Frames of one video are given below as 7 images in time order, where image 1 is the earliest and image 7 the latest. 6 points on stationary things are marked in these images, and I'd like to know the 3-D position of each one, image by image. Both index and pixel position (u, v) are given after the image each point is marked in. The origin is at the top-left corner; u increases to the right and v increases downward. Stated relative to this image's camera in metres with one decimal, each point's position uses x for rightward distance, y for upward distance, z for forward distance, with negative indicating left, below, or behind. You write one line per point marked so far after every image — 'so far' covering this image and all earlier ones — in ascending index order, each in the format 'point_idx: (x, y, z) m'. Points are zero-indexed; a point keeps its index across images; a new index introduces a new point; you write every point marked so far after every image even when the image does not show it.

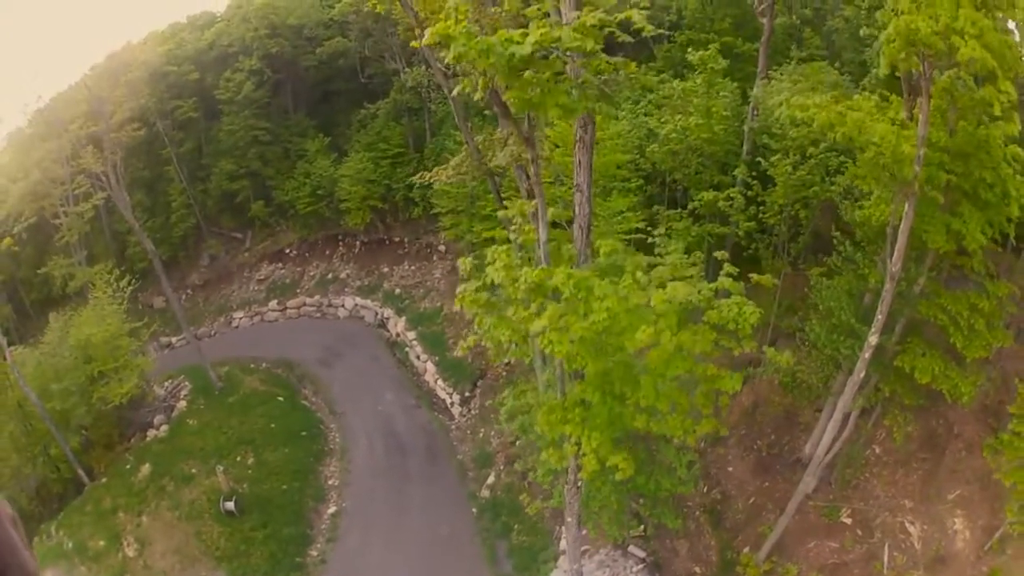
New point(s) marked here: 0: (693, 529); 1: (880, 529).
0: (+3.9, -5.5, +16.6) m
1: (+7.3, -5.1, +15.0) m
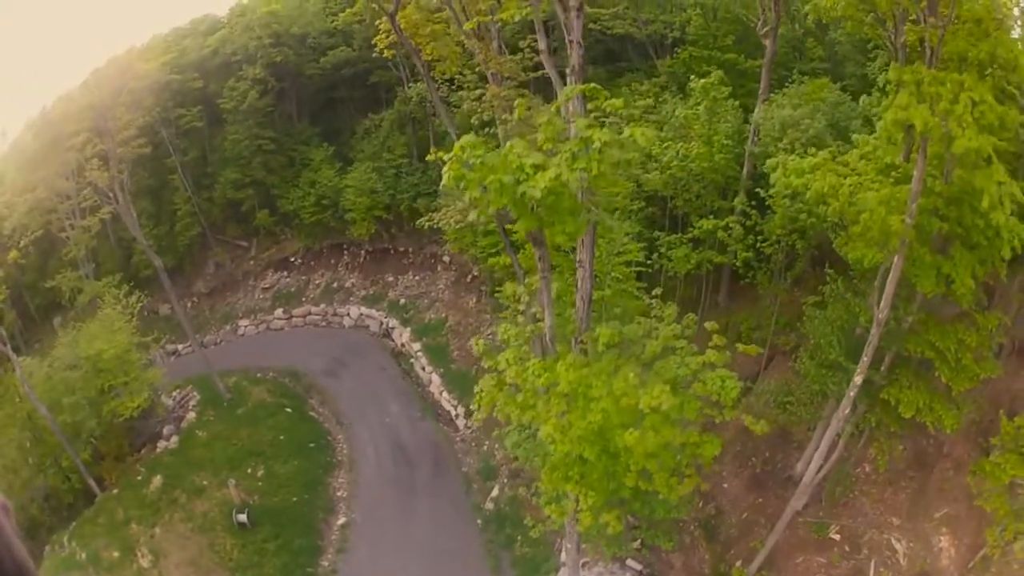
0: (+4.0, -5.9, +17.1) m
1: (+7.4, -5.5, +15.5) m
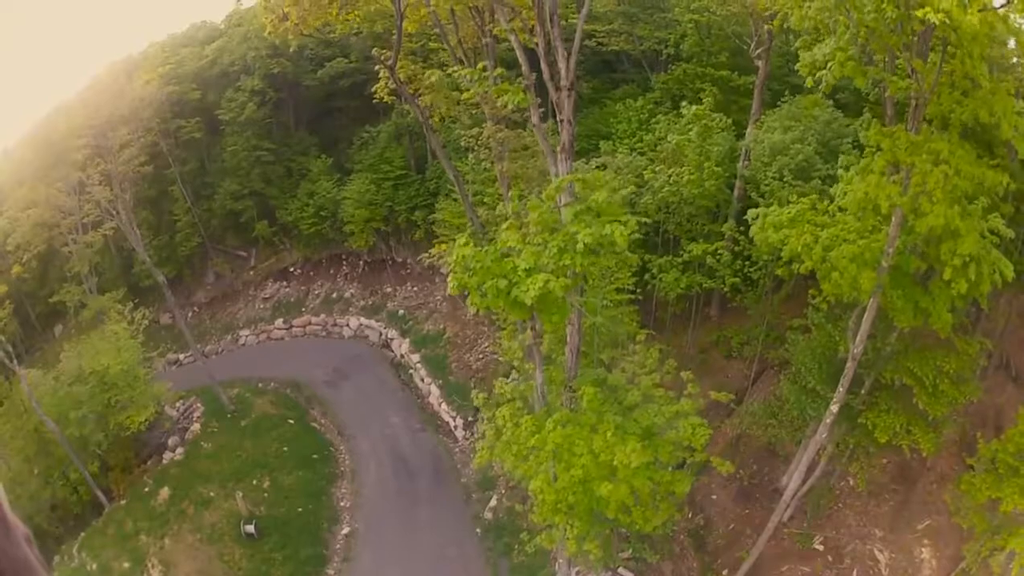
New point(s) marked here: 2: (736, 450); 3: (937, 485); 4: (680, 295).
0: (+3.9, -6.3, +17.8) m
1: (+7.4, -5.8, +16.2) m
2: (+5.6, -4.1, +18.6) m
3: (+9.2, -4.3, +16.1) m
4: (+4.1, -0.2, +17.9) m
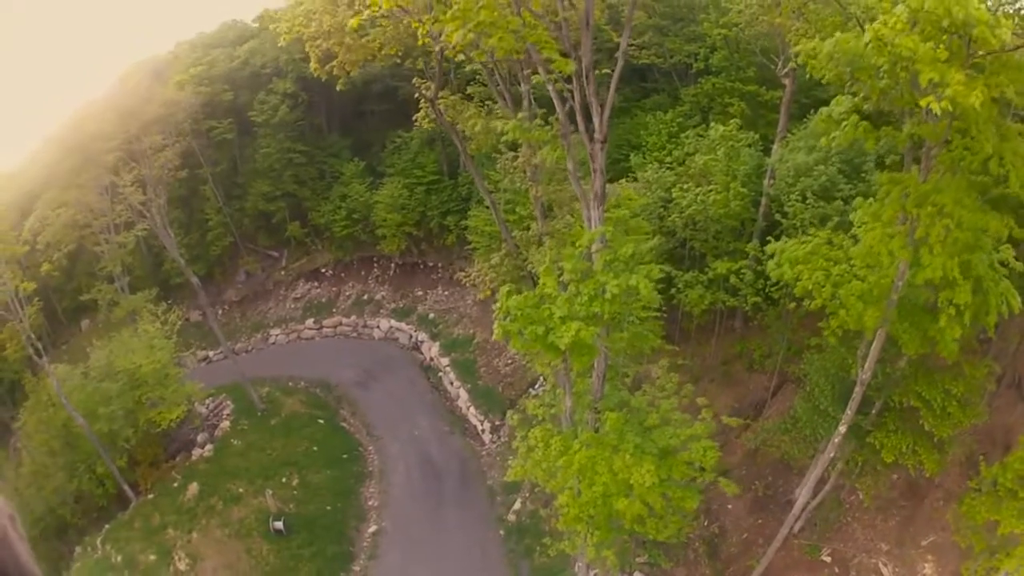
0: (+4.4, -6.7, +18.4) m
1: (+7.8, -6.3, +16.7) m
2: (+6.2, -4.5, +19.1) m
3: (+9.7, -4.8, +16.5) m
4: (+4.7, -0.6, +18.4) m
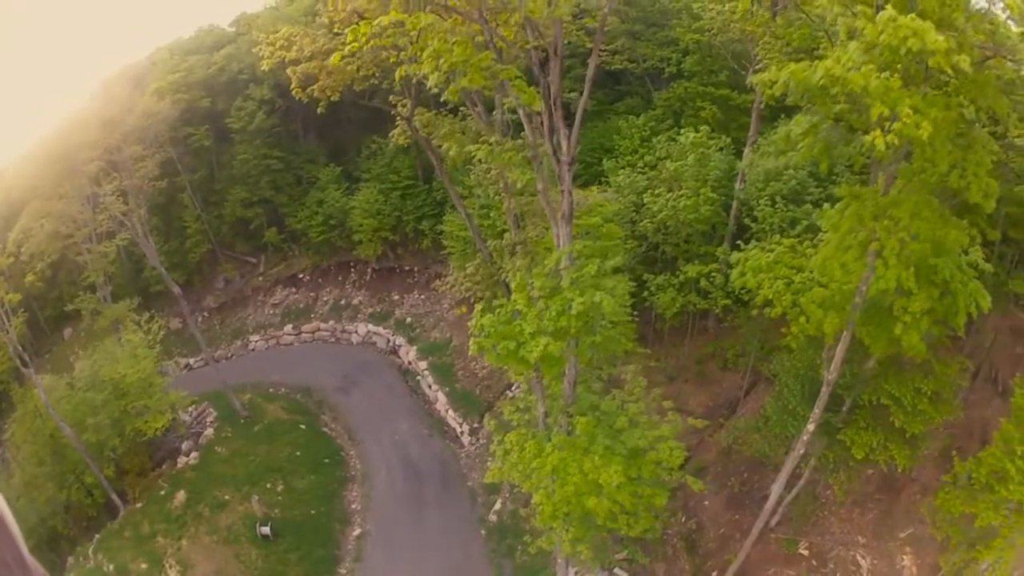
0: (+4.0, -6.7, +18.8) m
1: (+7.4, -6.3, +17.2) m
2: (+5.7, -4.5, +19.5) m
3: (+9.3, -4.7, +17.0) m
4: (+4.2, -0.6, +18.8) m
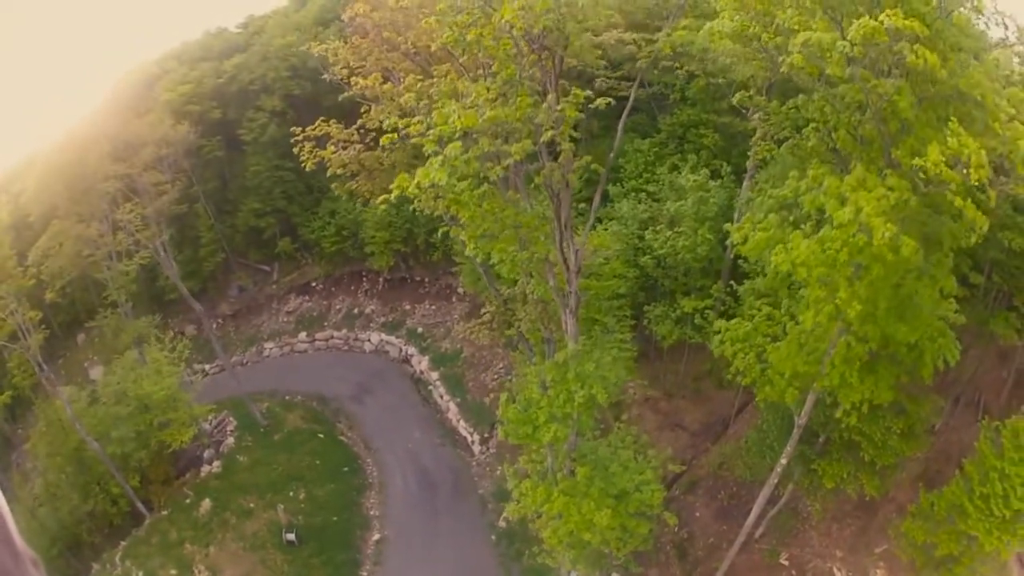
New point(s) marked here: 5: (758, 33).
0: (+4.2, -7.3, +20.2) m
1: (+7.6, -6.9, +18.6) m
2: (+5.9, -5.1, +21.0) m
3: (+9.5, -5.3, +18.4) m
4: (+4.4, -1.2, +20.2) m
5: (+5.1, +5.2, +15.2) m
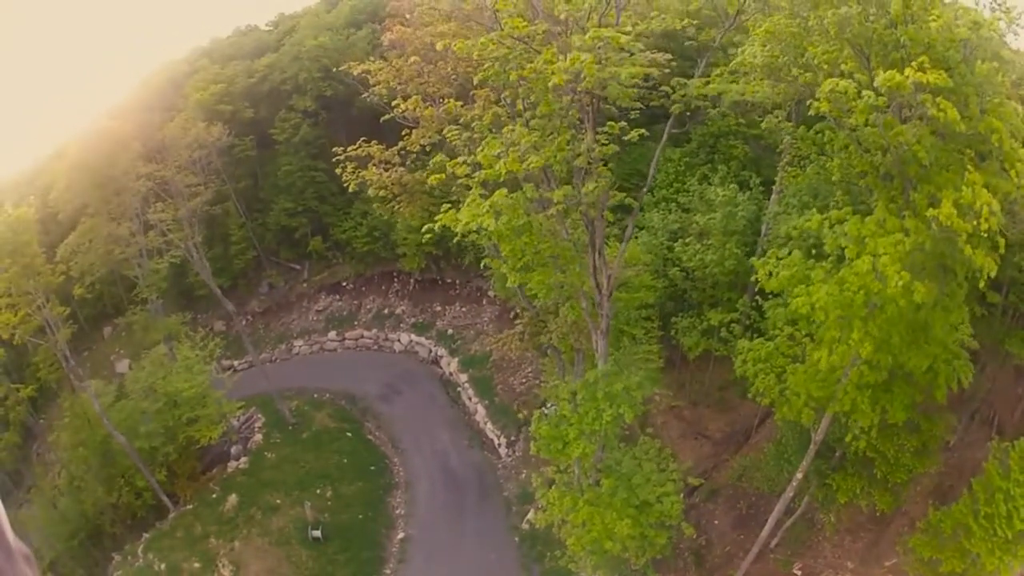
0: (+4.8, -7.7, +20.7) m
1: (+8.2, -7.3, +19.0) m
2: (+6.6, -5.5, +21.5) m
3: (+10.1, -5.8, +18.8) m
4: (+5.1, -1.6, +20.8) m
5: (+5.8, +4.8, +15.7) m
